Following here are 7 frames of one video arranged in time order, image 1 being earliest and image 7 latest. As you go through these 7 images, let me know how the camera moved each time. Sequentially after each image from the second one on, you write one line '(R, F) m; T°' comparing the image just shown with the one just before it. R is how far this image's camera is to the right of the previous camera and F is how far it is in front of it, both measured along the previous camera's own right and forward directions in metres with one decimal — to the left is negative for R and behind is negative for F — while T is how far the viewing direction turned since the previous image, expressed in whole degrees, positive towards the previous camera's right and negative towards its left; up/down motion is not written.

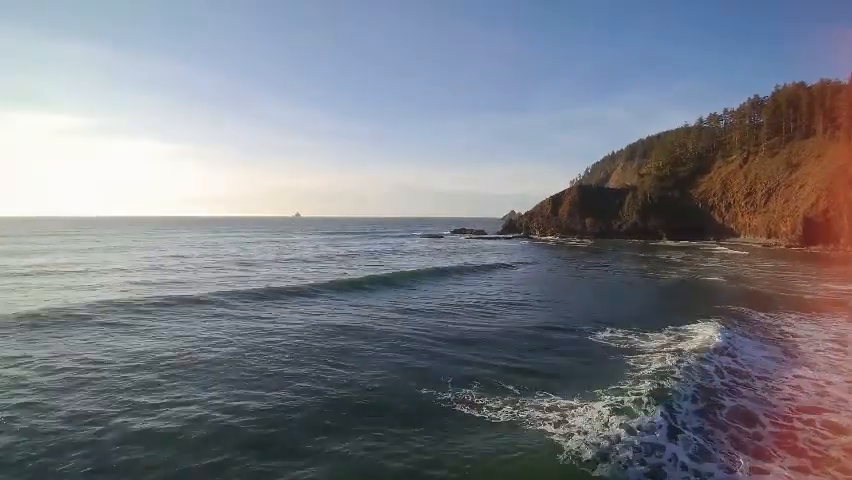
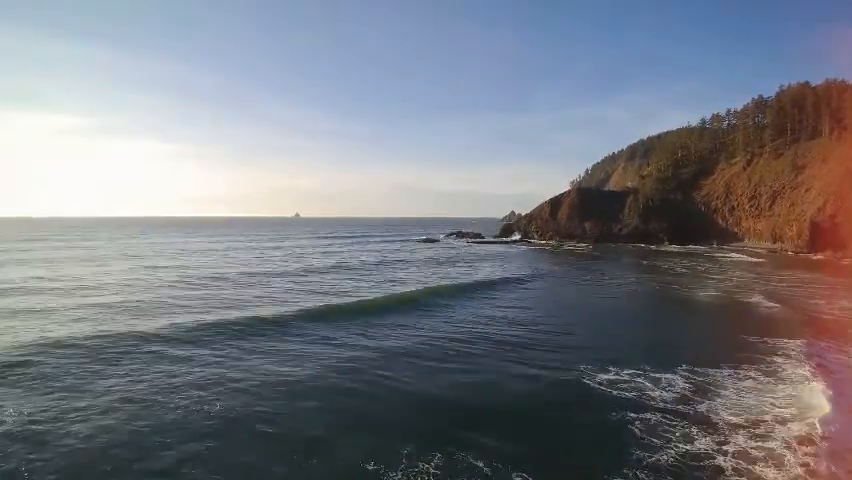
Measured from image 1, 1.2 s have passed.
(+0.9, +2.2) m; 0°
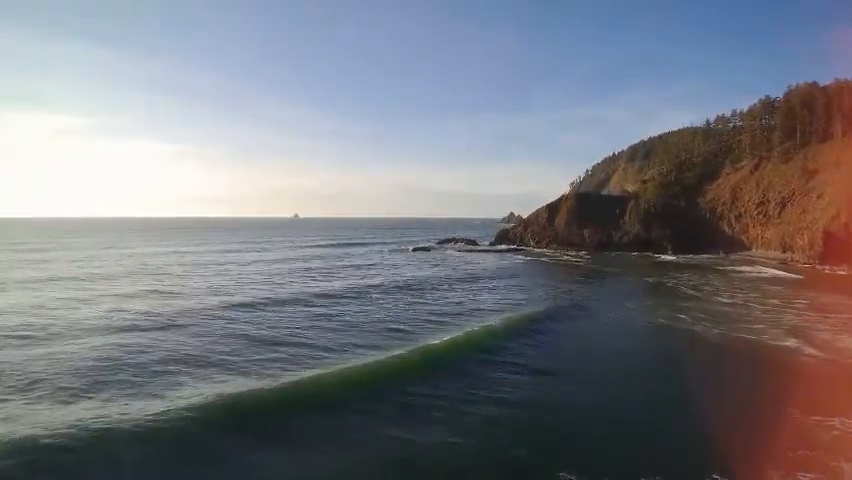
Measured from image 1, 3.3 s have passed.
(+1.5, +3.9) m; 0°
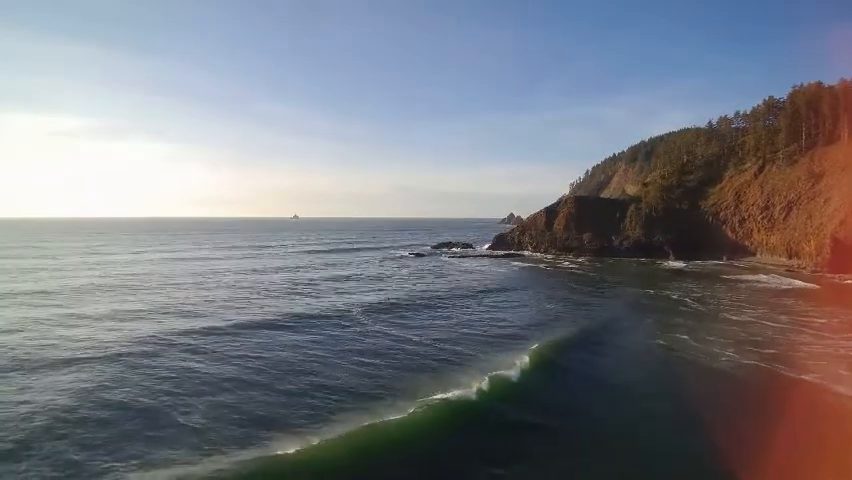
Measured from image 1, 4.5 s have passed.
(+1.0, +2.2) m; 0°
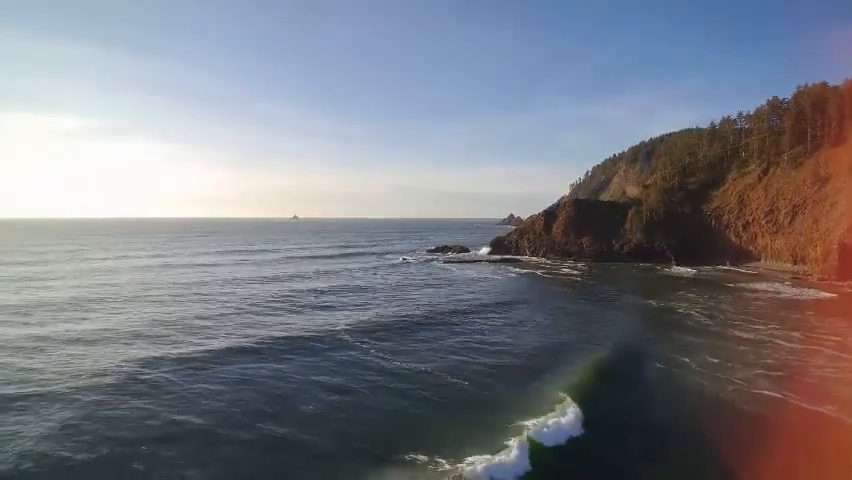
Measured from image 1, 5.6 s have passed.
(+0.7, +1.9) m; 0°
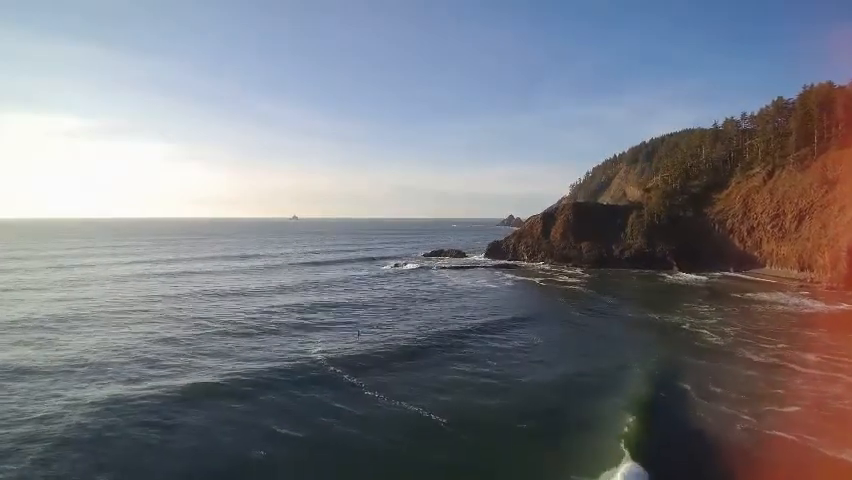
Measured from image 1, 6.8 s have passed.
(+0.9, +2.2) m; 0°
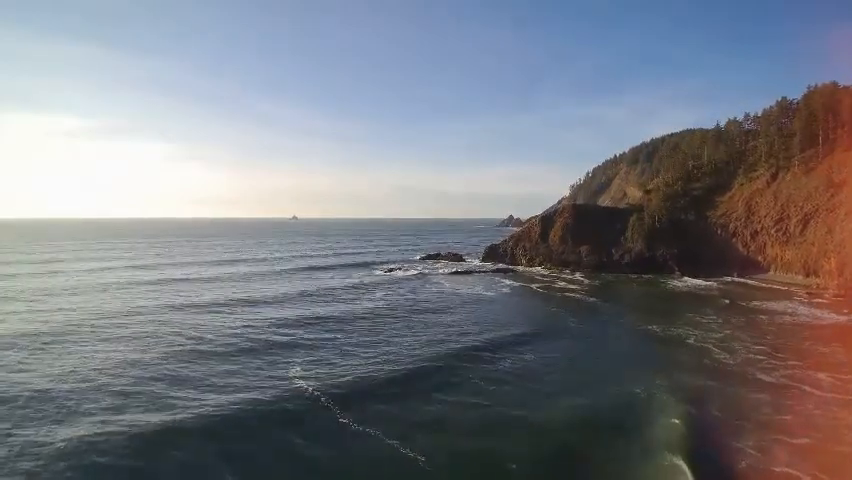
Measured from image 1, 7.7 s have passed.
(+0.7, +1.7) m; 0°
